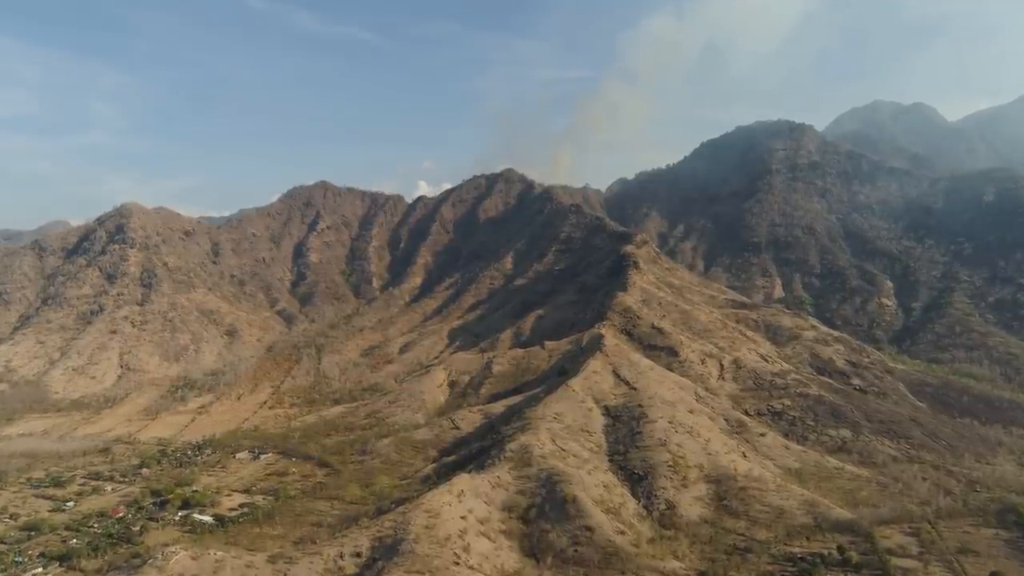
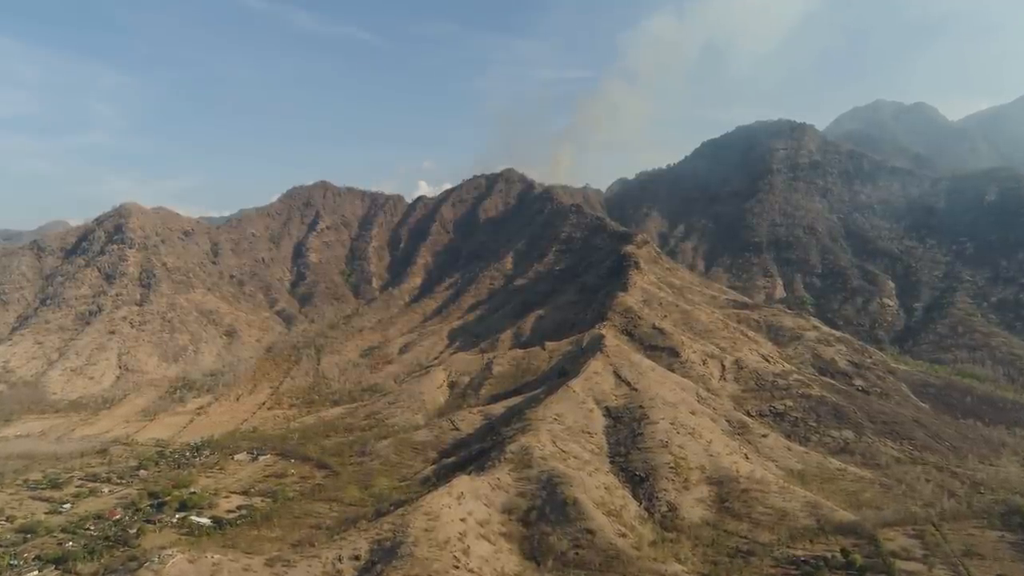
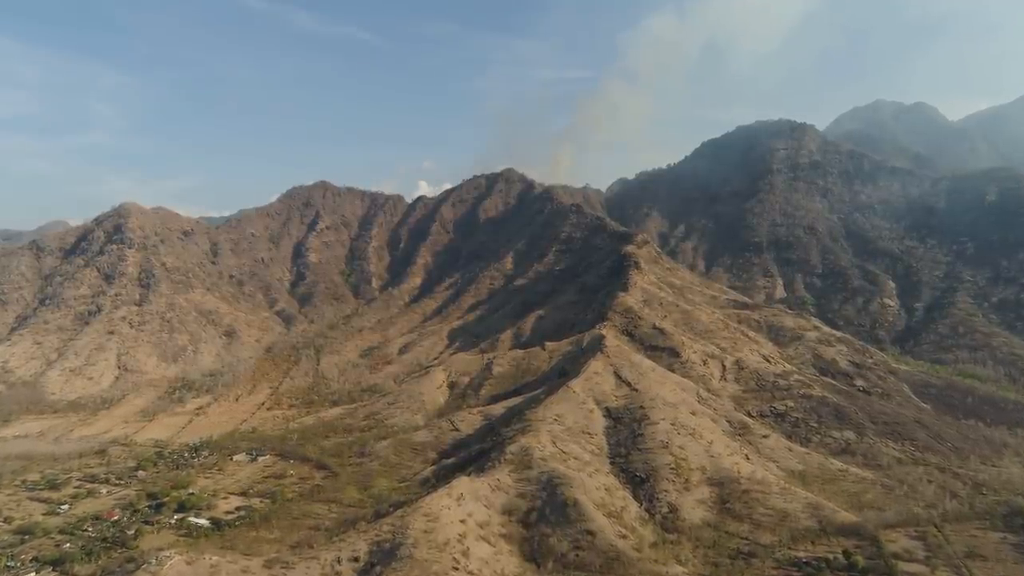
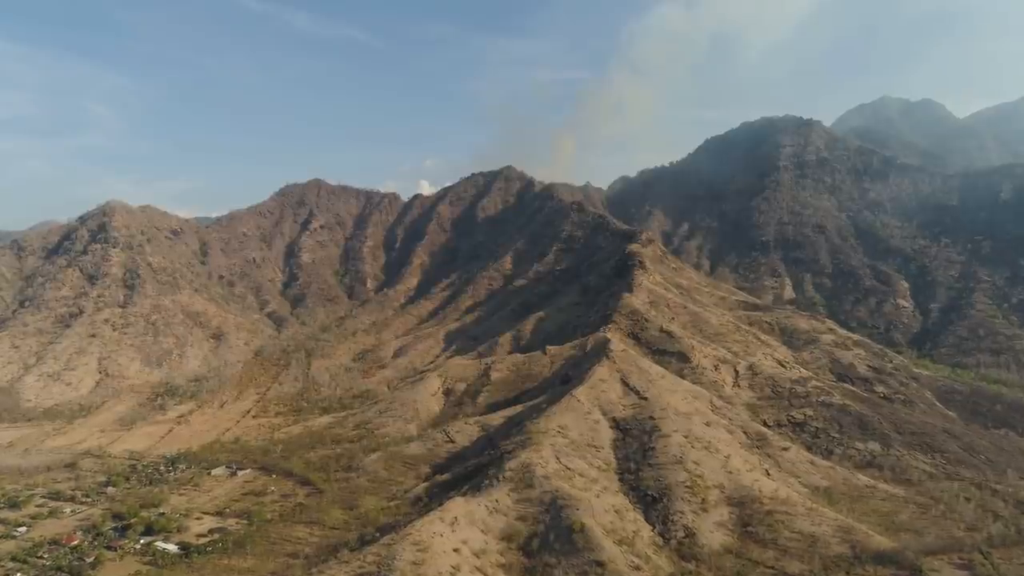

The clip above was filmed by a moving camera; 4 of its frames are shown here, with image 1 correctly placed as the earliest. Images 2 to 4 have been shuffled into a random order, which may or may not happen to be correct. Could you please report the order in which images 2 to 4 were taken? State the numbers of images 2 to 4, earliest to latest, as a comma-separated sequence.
2, 3, 4
